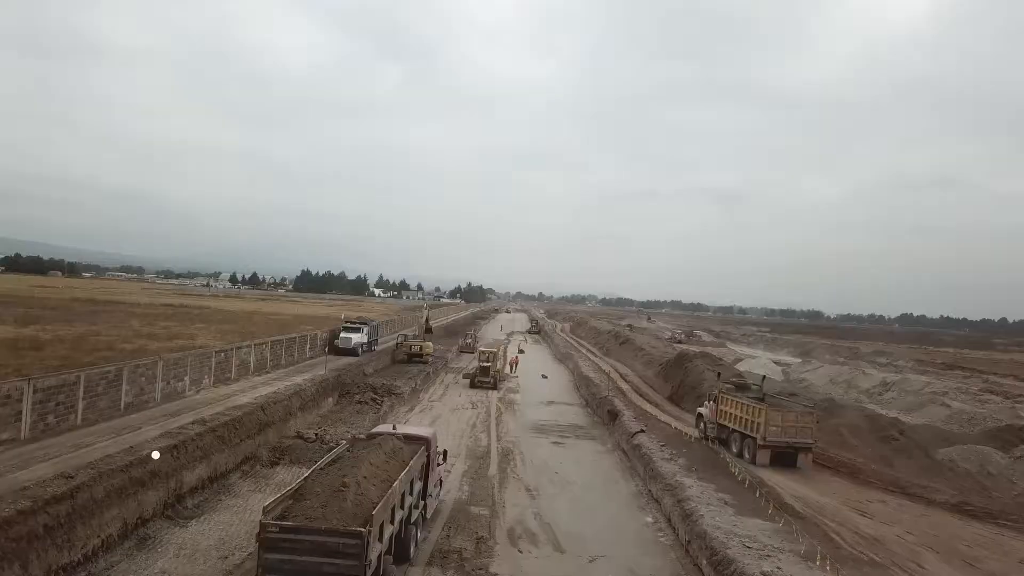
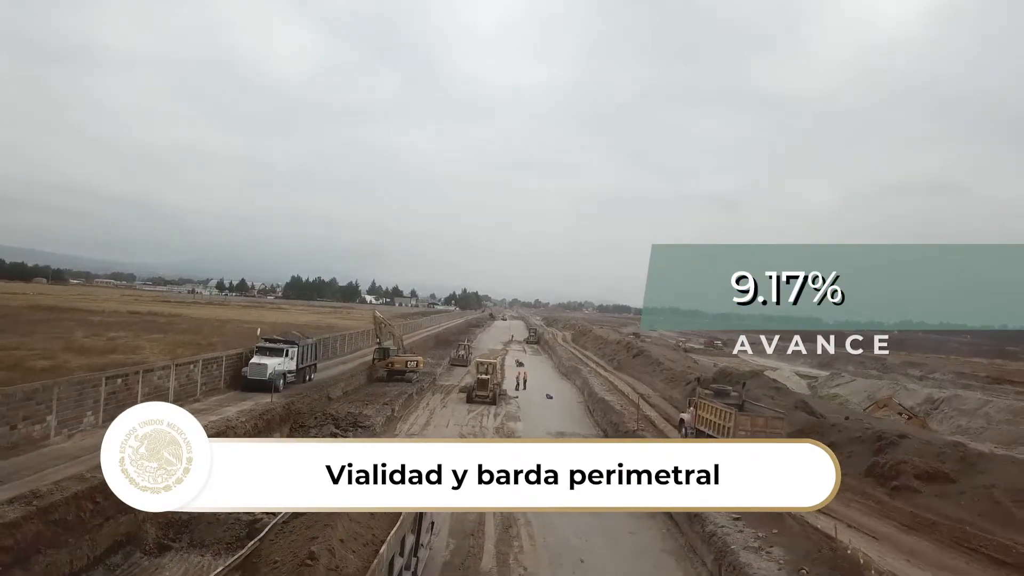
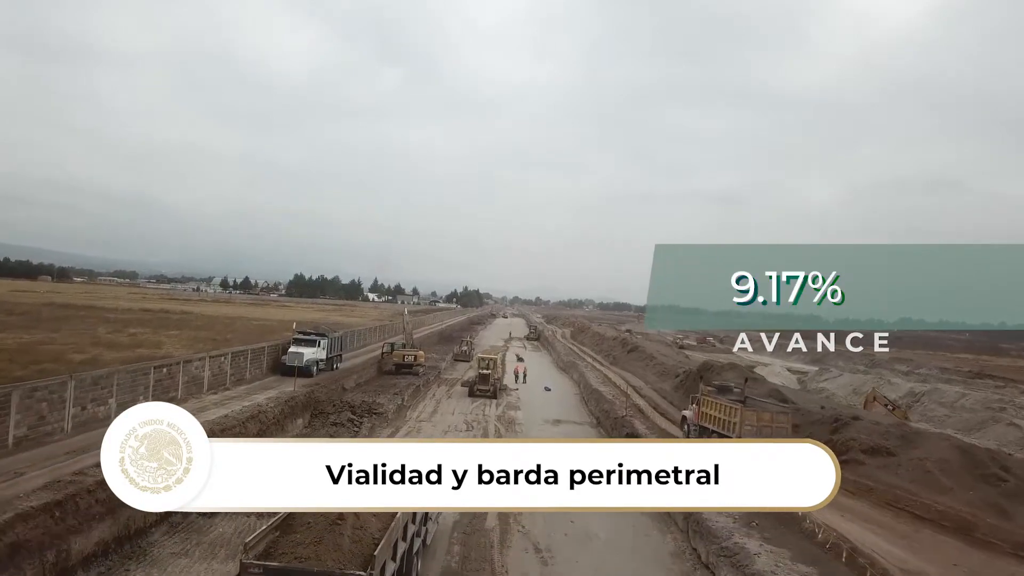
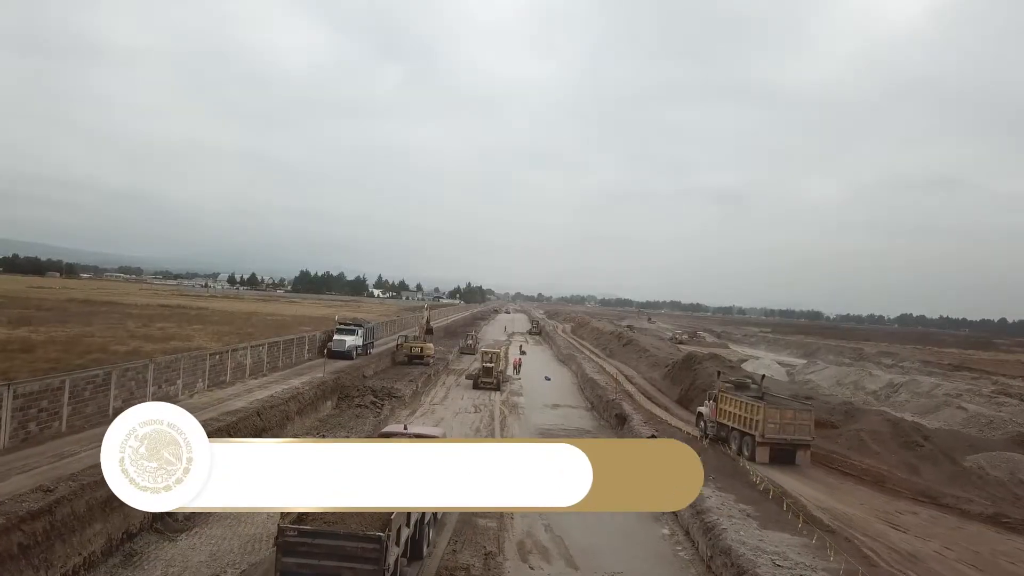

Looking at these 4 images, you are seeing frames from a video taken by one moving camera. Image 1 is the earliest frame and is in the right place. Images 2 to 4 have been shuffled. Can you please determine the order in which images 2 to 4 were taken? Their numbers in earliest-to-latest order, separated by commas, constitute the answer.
4, 3, 2
